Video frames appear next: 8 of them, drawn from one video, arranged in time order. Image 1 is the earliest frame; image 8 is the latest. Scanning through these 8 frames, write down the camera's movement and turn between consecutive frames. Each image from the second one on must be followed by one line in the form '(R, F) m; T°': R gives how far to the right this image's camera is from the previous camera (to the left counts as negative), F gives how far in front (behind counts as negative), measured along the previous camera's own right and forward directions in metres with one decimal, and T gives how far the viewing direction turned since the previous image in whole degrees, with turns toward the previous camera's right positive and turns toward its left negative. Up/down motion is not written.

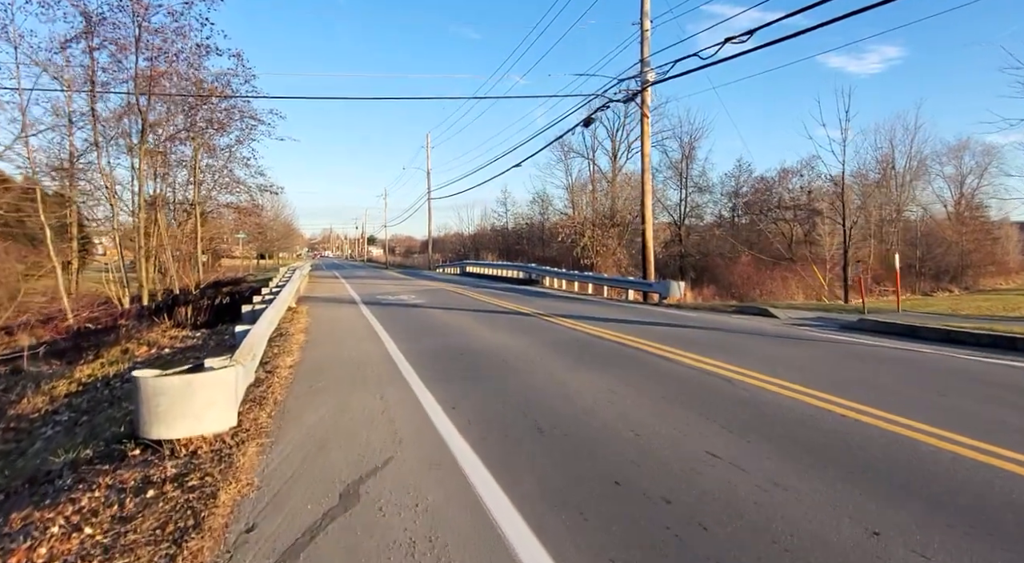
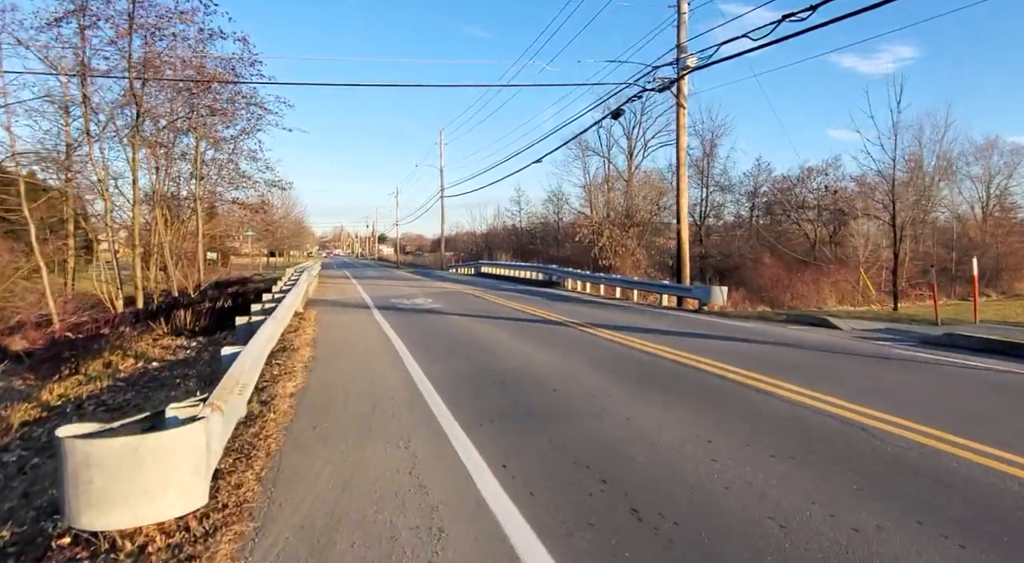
(-0.5, +1.6) m; -1°
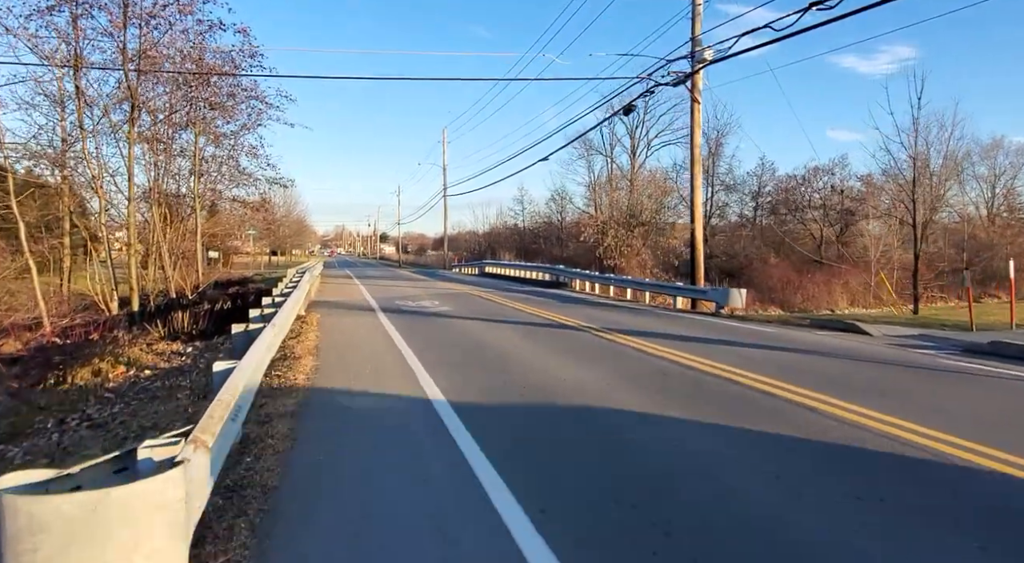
(-0.2, +0.7) m; 0°
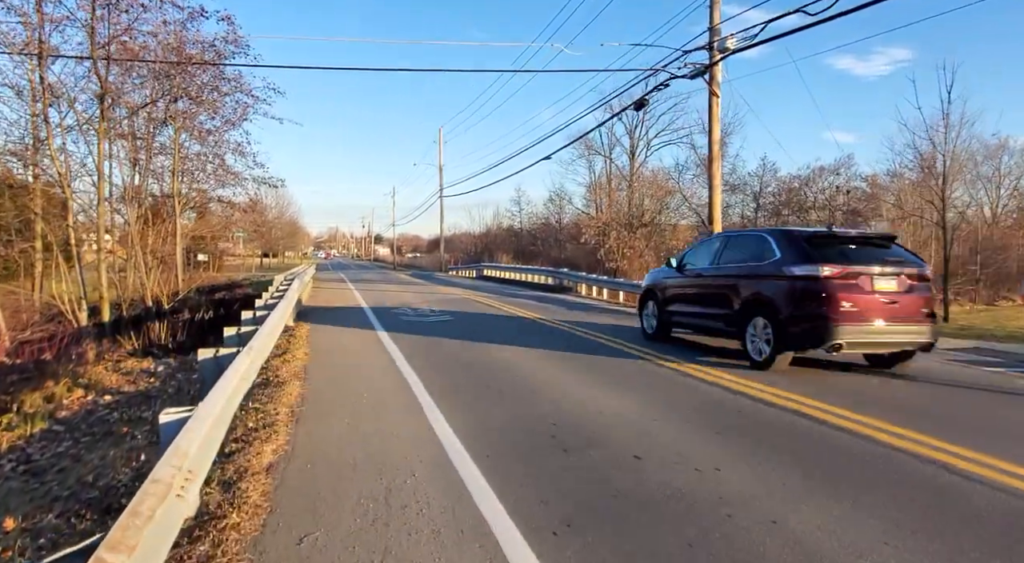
(-0.3, +1.3) m; +1°
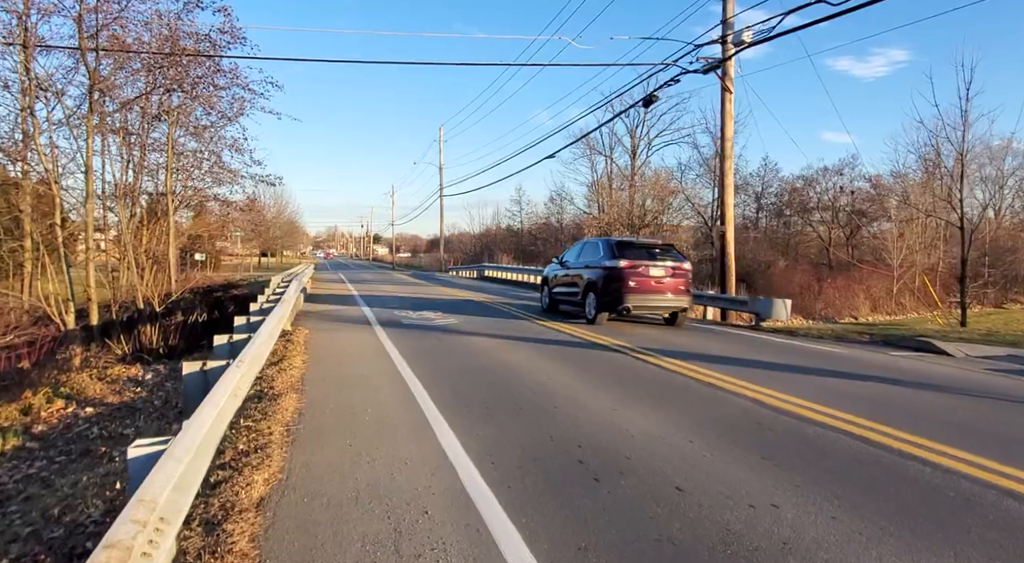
(-0.2, +0.6) m; 0°
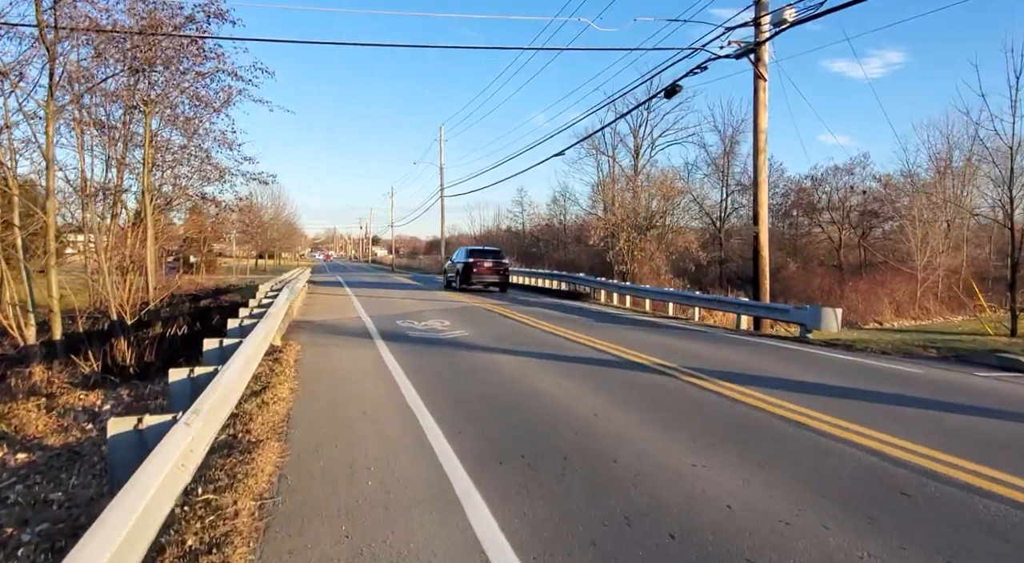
(-0.4, +1.5) m; 0°
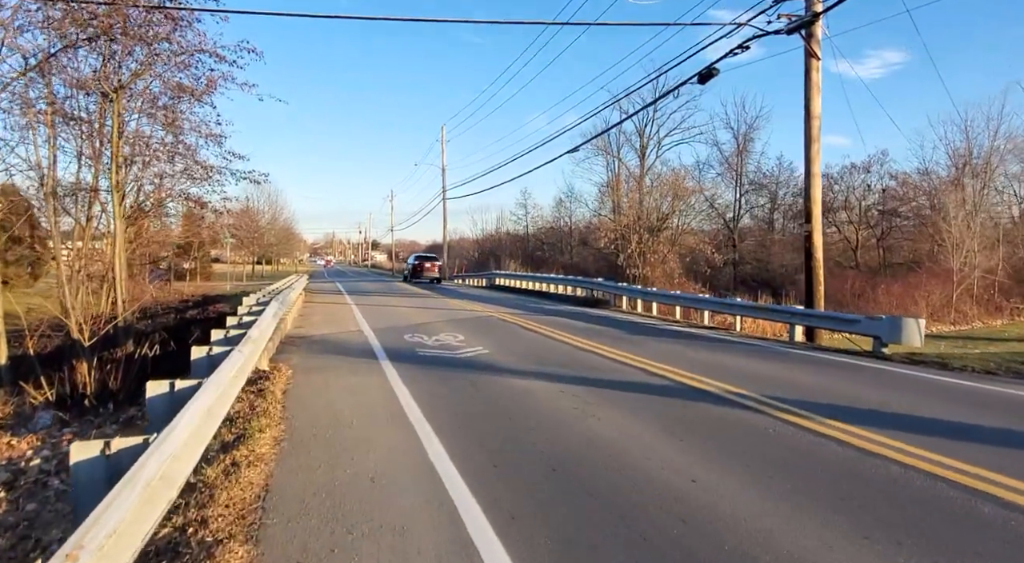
(-0.5, +1.8) m; 0°
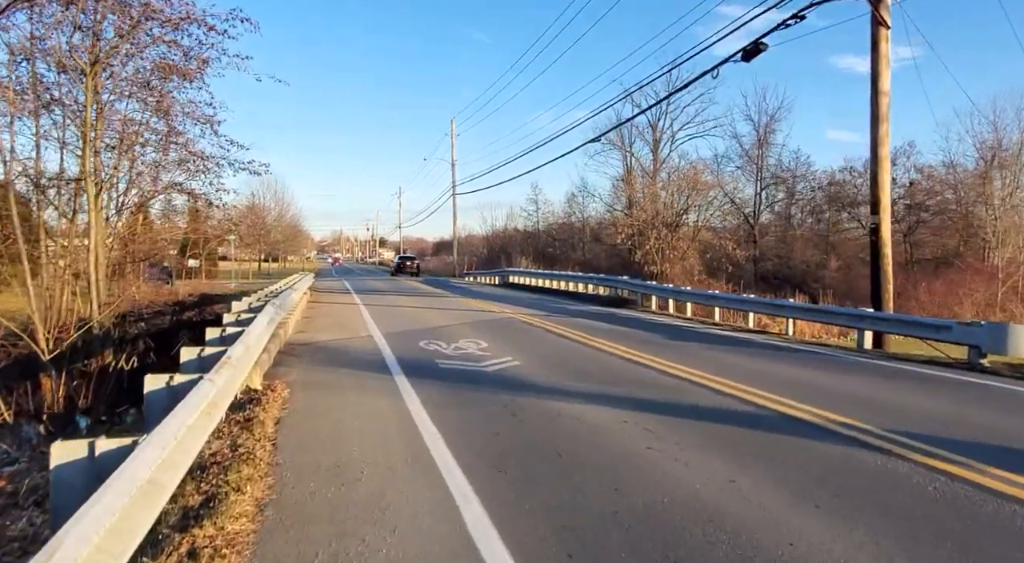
(-0.4, +1.6) m; -1°
